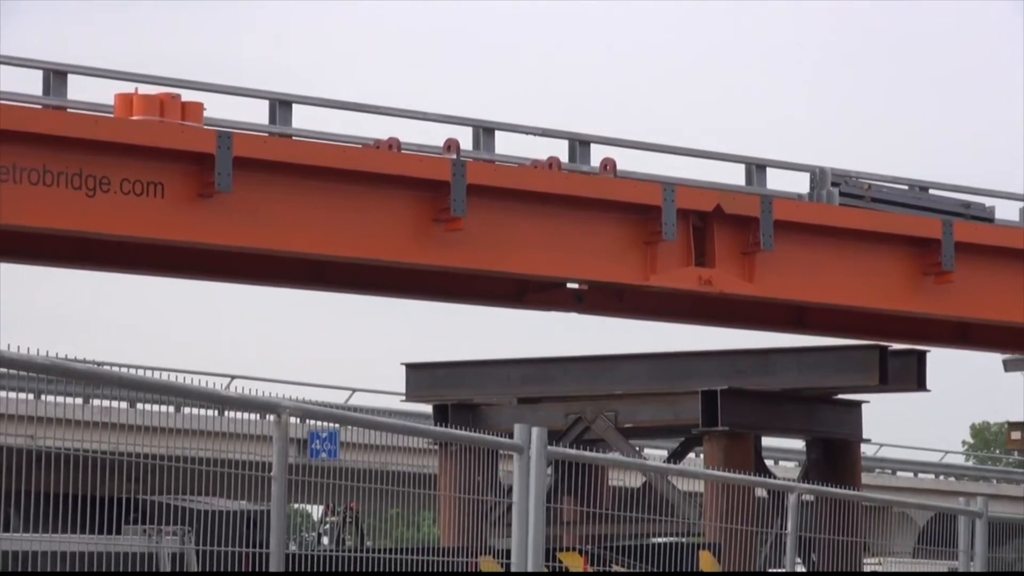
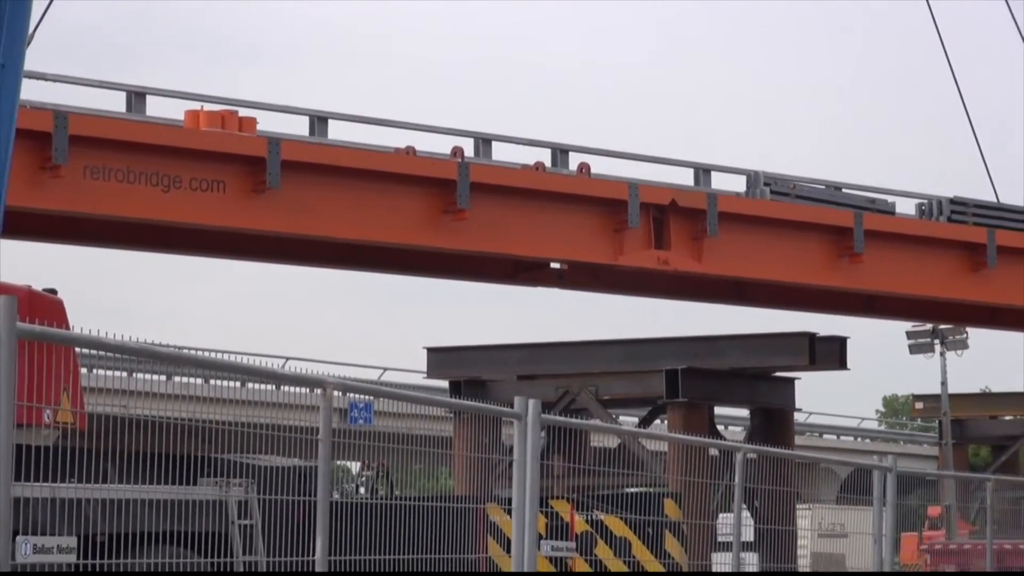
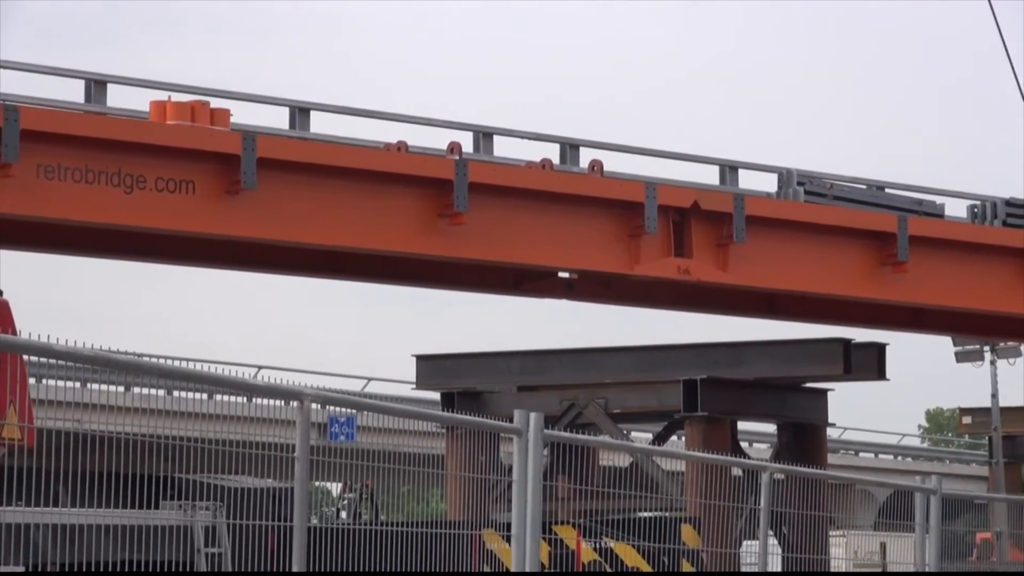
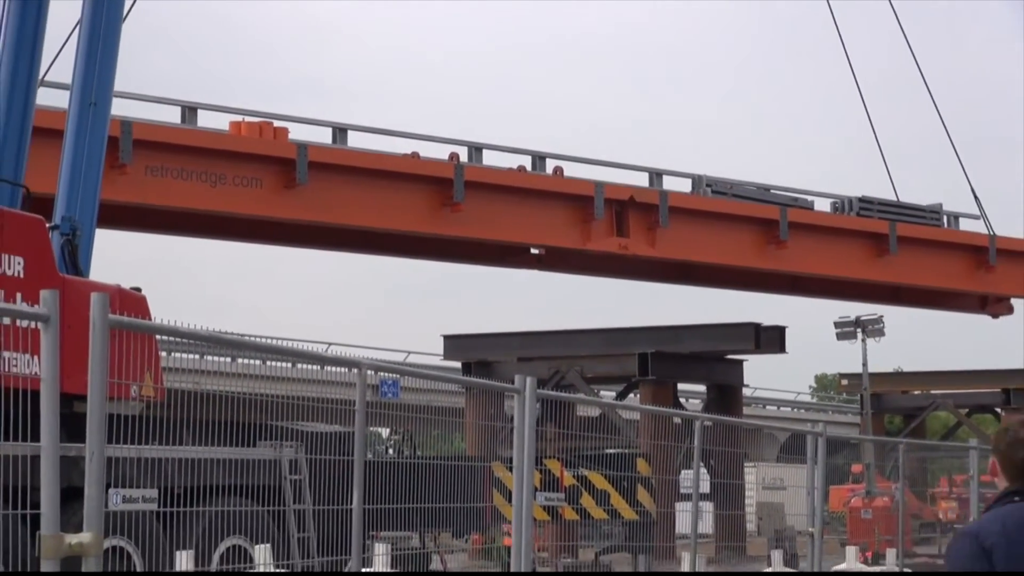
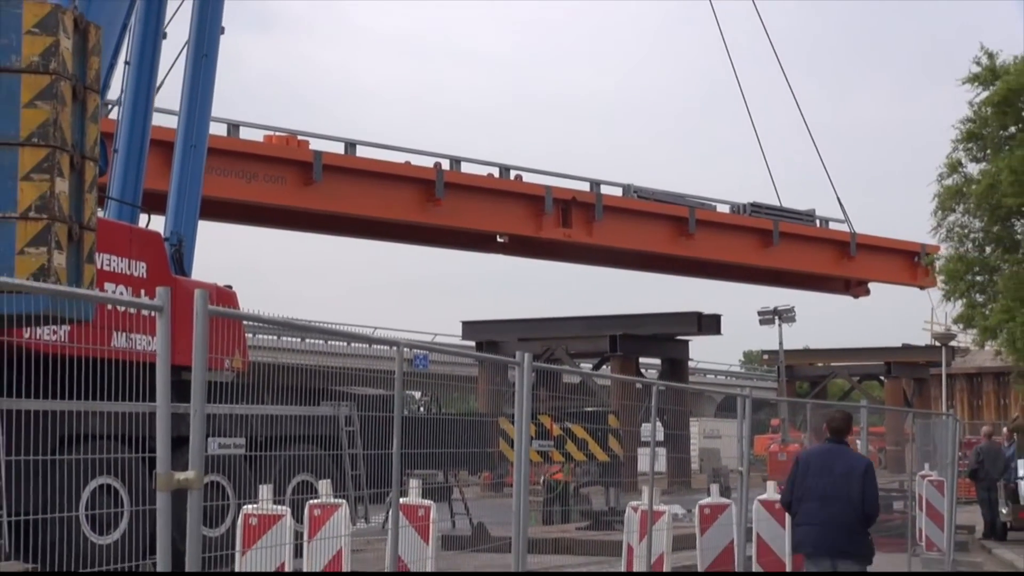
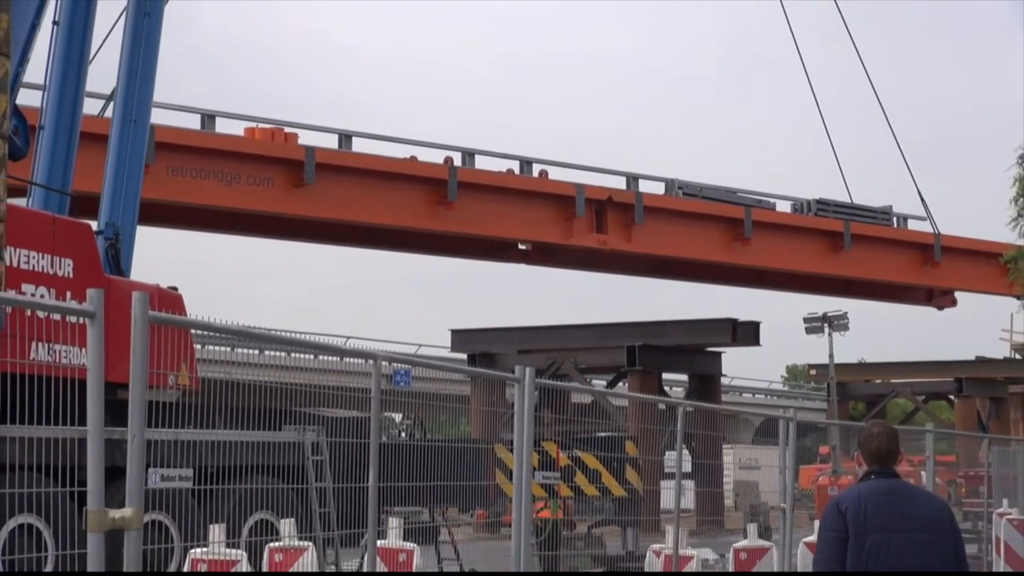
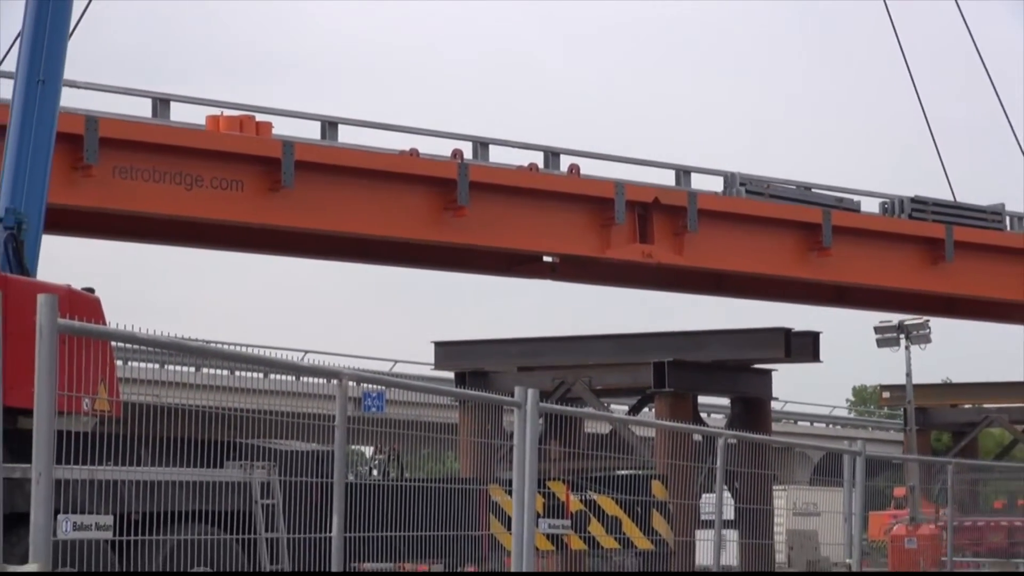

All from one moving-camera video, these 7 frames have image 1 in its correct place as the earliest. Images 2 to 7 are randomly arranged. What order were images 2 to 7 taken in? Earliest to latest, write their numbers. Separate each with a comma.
3, 2, 7, 4, 6, 5
